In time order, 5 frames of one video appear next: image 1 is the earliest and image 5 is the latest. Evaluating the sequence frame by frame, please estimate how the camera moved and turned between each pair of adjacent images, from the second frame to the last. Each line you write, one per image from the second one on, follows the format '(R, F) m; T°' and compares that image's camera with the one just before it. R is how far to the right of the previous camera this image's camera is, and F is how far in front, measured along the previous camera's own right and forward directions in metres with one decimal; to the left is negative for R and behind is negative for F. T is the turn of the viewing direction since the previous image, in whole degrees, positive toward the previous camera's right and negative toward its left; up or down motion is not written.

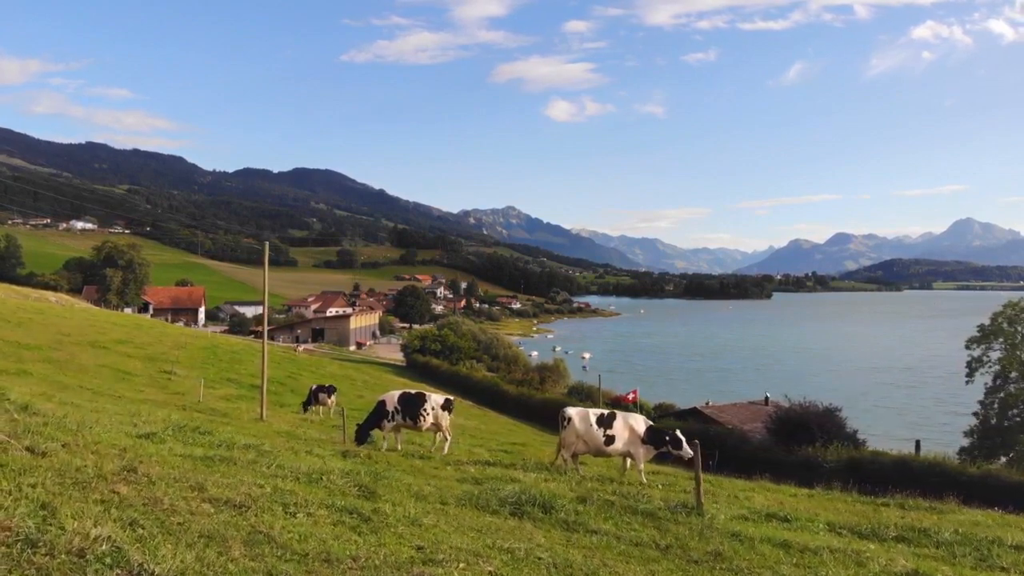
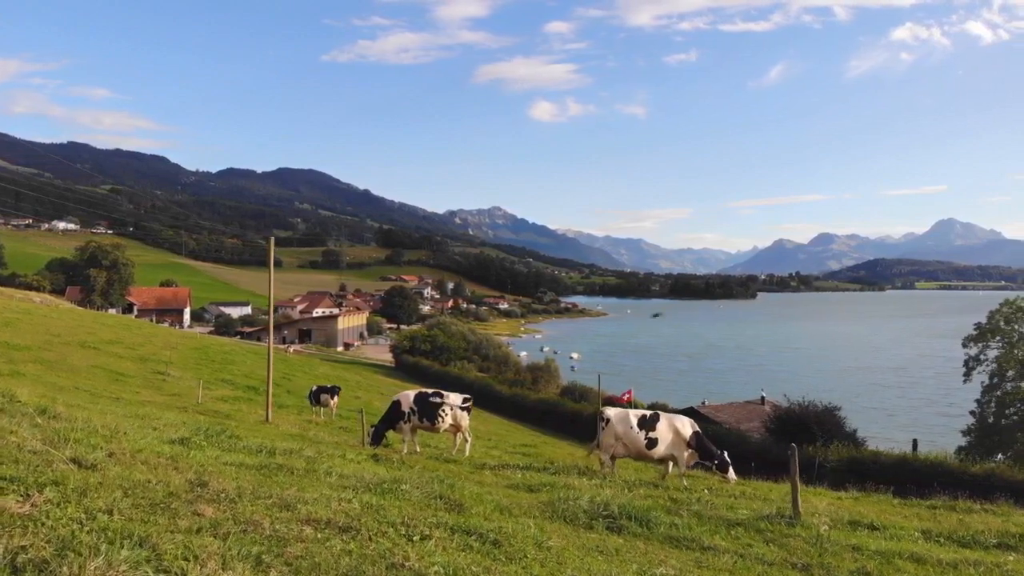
(-1.1, +0.9) m; +1°
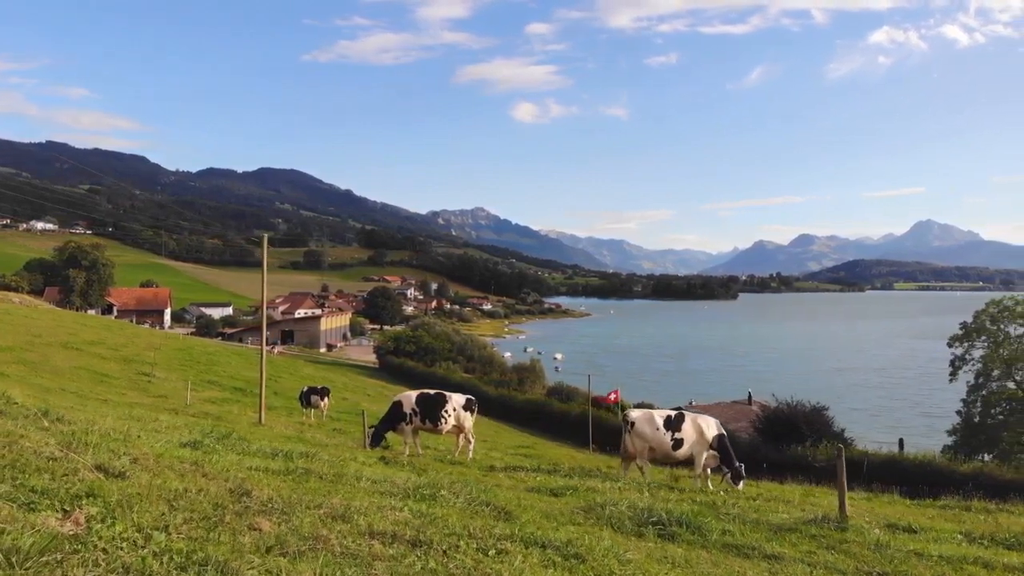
(-0.6, +0.4) m; +1°
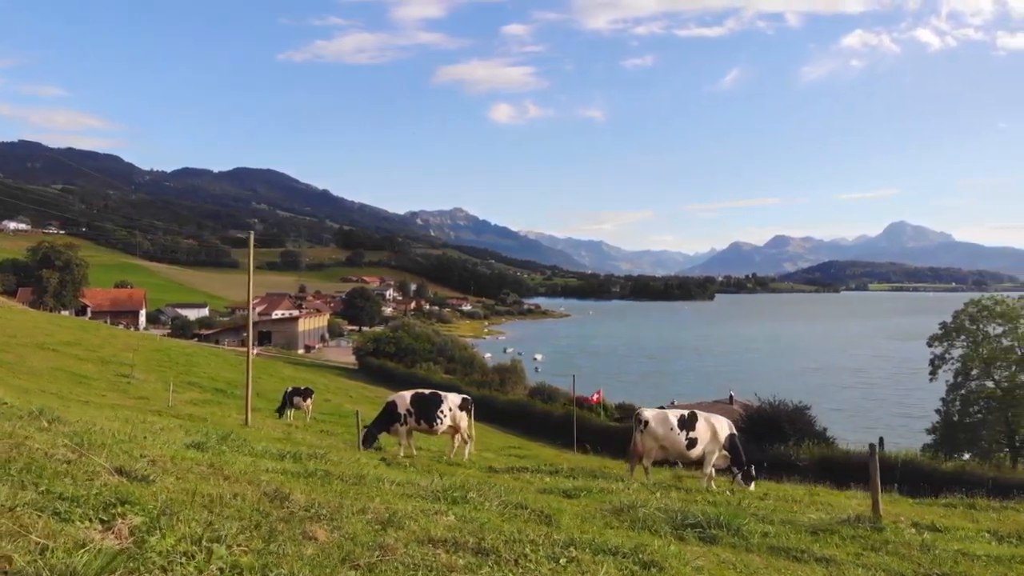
(-0.5, +0.3) m; +2°
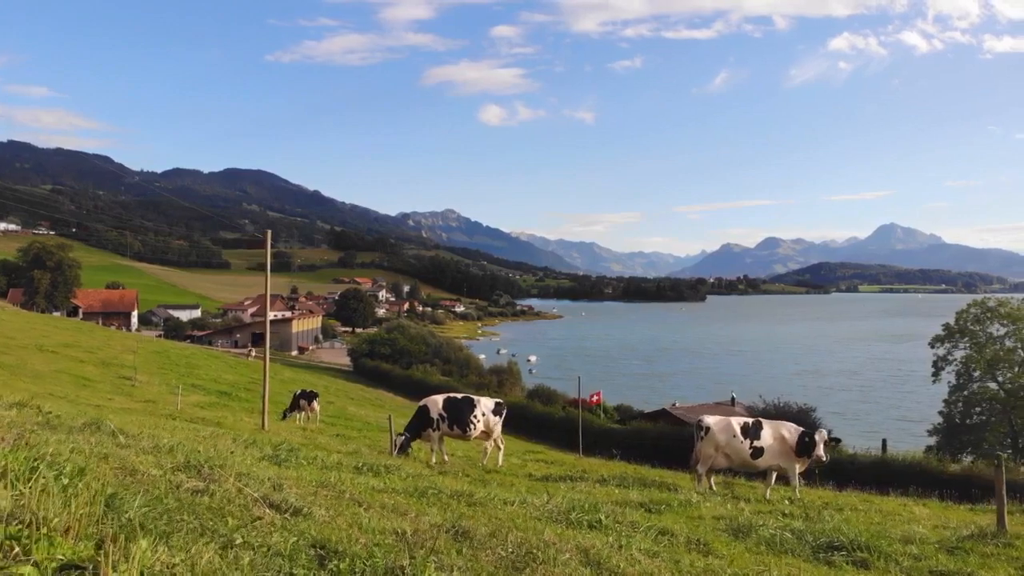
(-1.2, +0.6) m; 0°
